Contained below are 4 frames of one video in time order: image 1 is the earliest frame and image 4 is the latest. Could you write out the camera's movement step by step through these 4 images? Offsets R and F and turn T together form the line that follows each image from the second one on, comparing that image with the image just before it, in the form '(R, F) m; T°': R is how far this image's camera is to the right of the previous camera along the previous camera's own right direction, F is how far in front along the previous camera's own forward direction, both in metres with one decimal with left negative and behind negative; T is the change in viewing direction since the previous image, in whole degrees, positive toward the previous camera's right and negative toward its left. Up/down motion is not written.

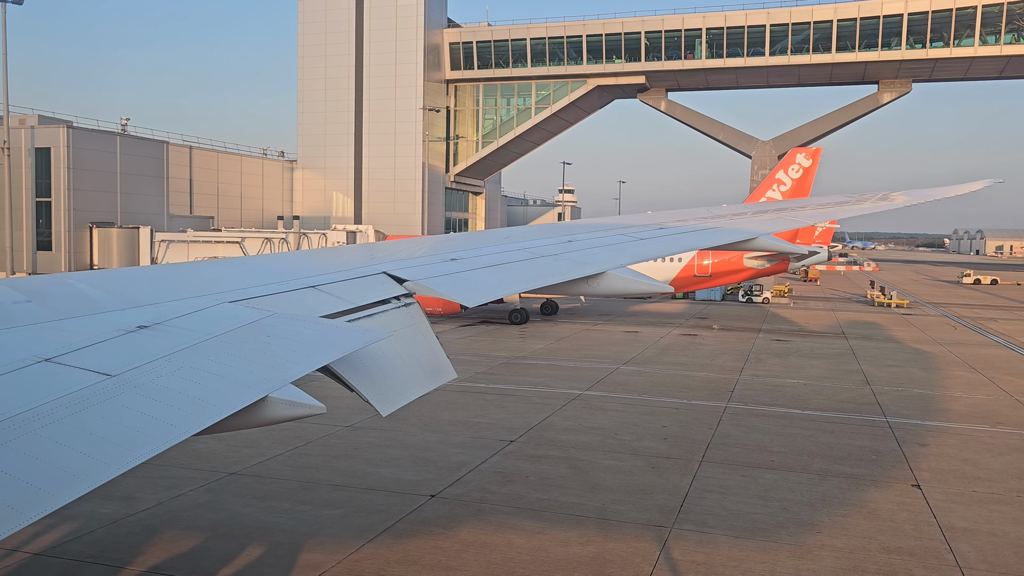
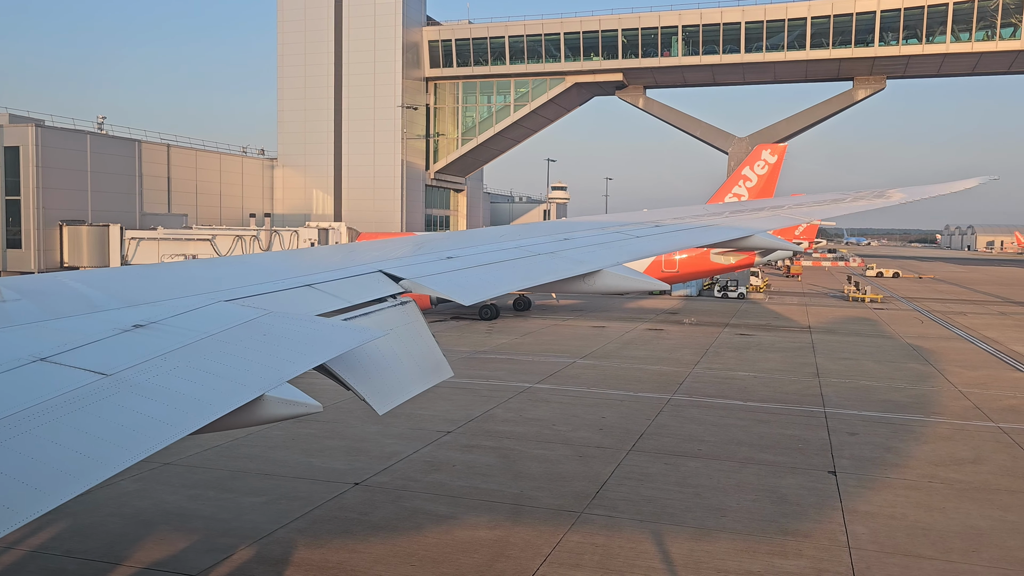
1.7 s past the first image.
(+1.1, -0.3) m; 0°
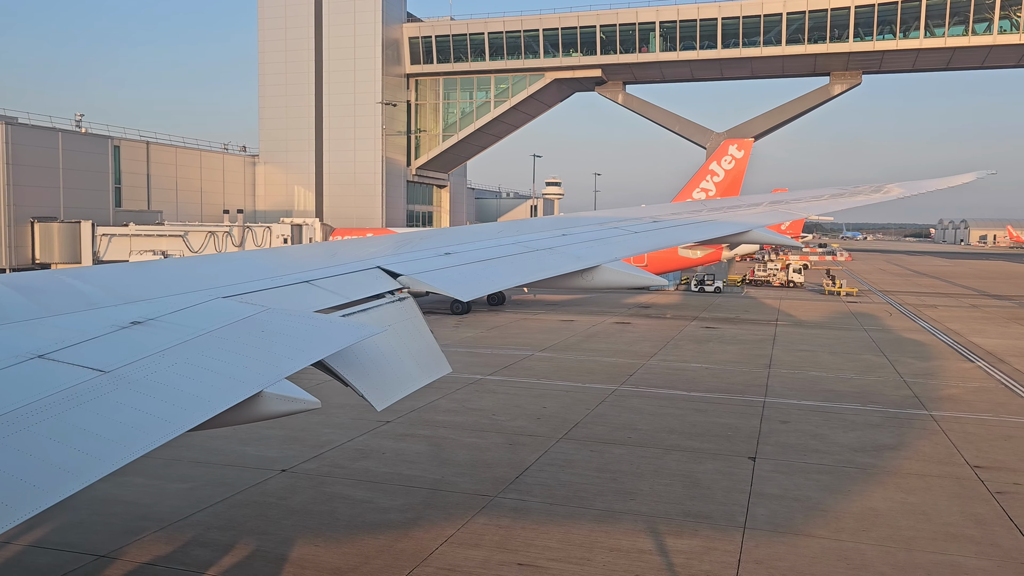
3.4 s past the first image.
(+1.1, -0.3) m; 0°
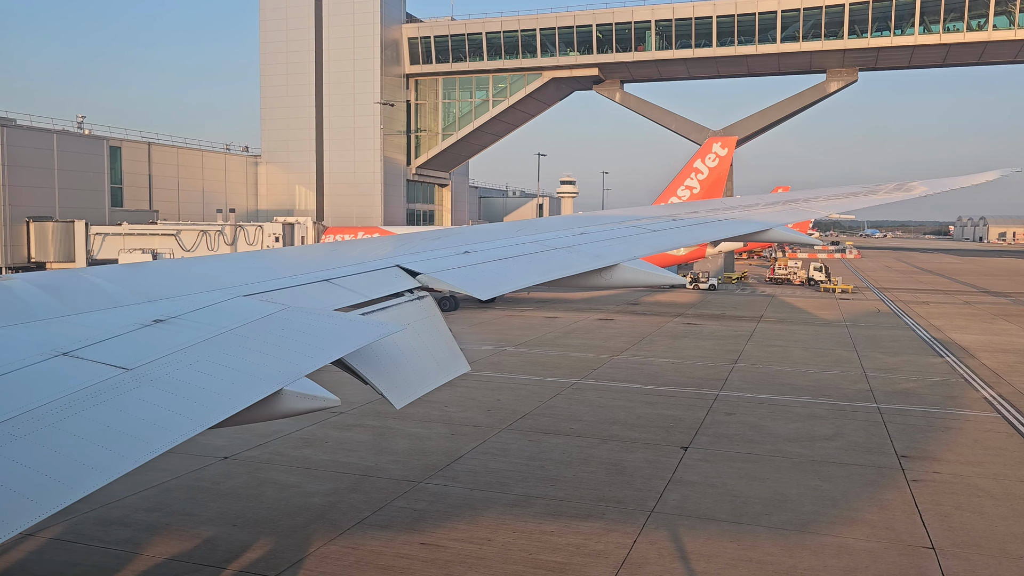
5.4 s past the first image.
(+1.3, -0.4) m; -1°
